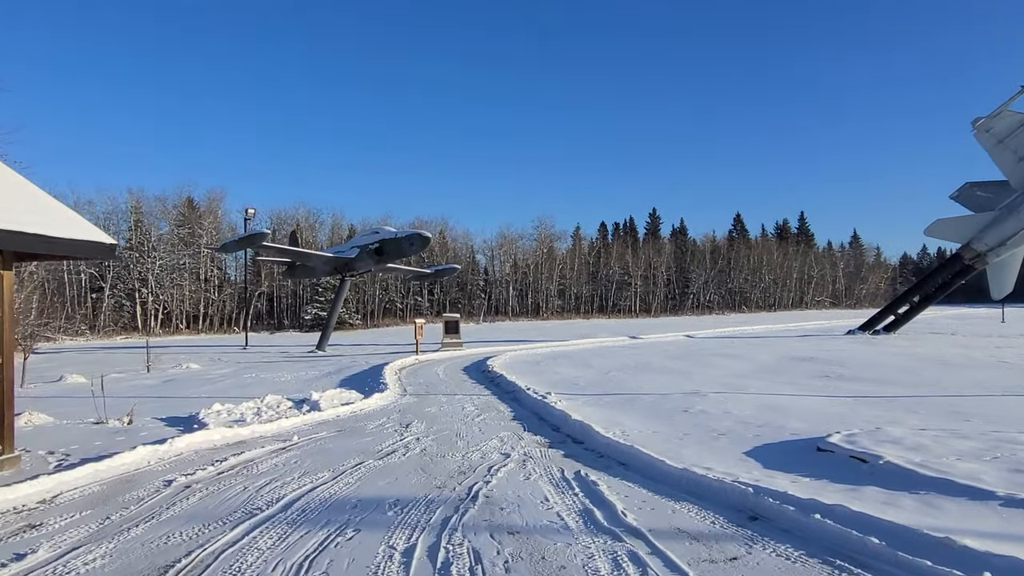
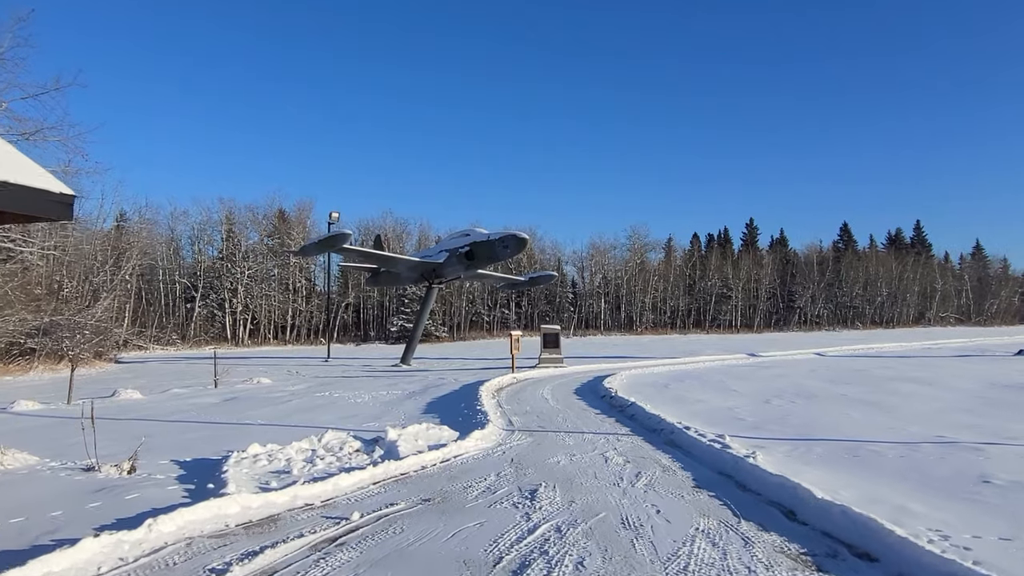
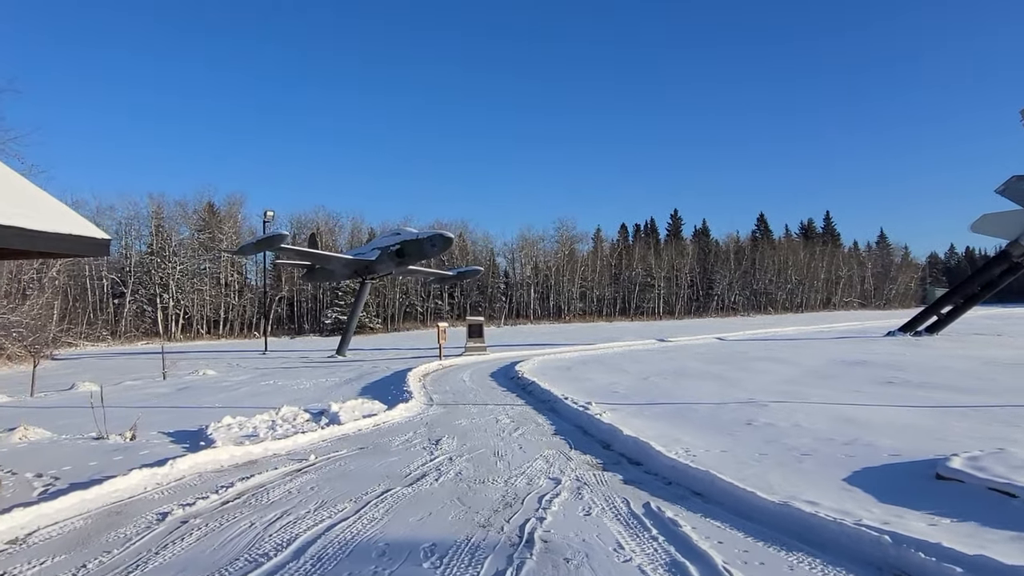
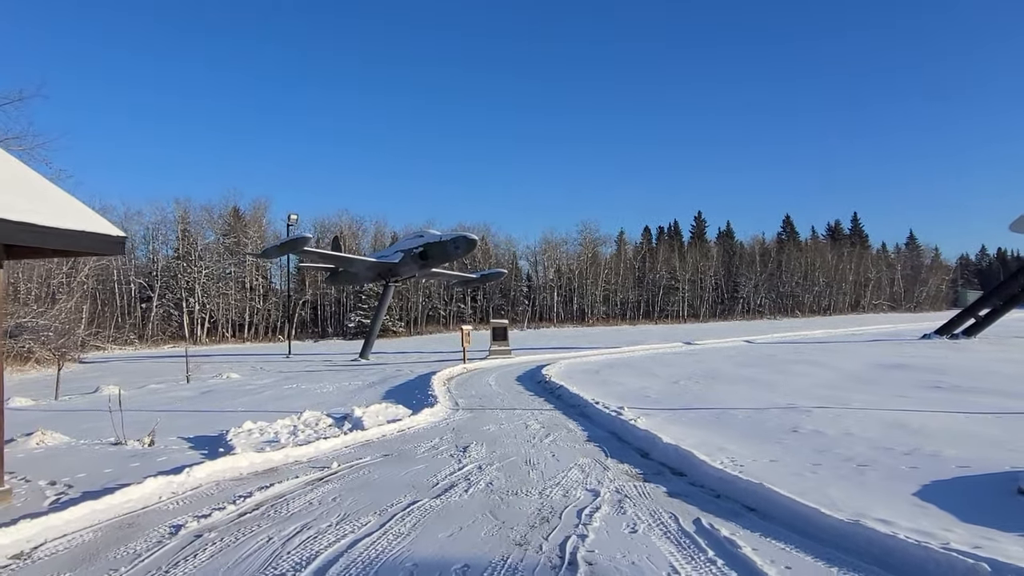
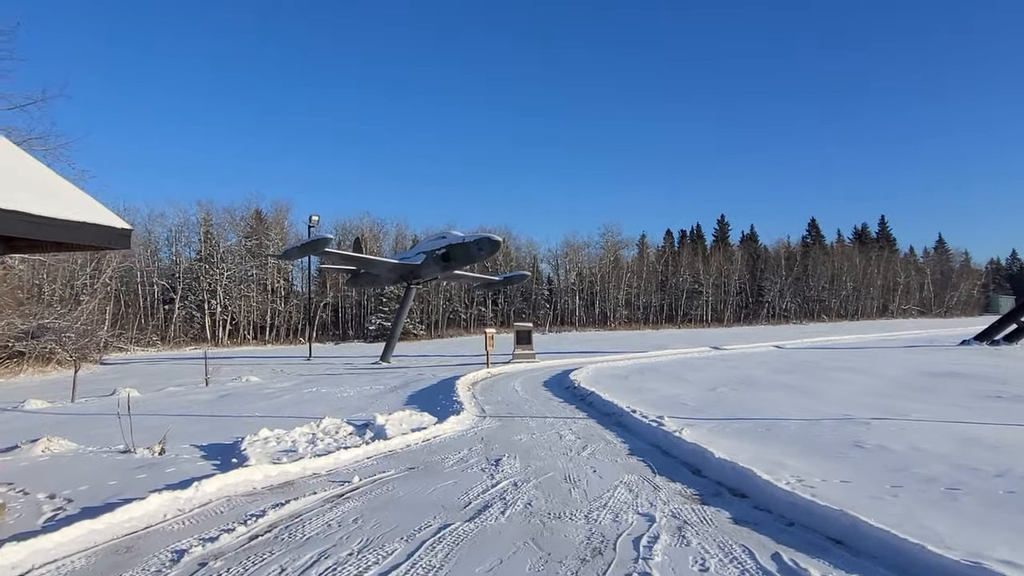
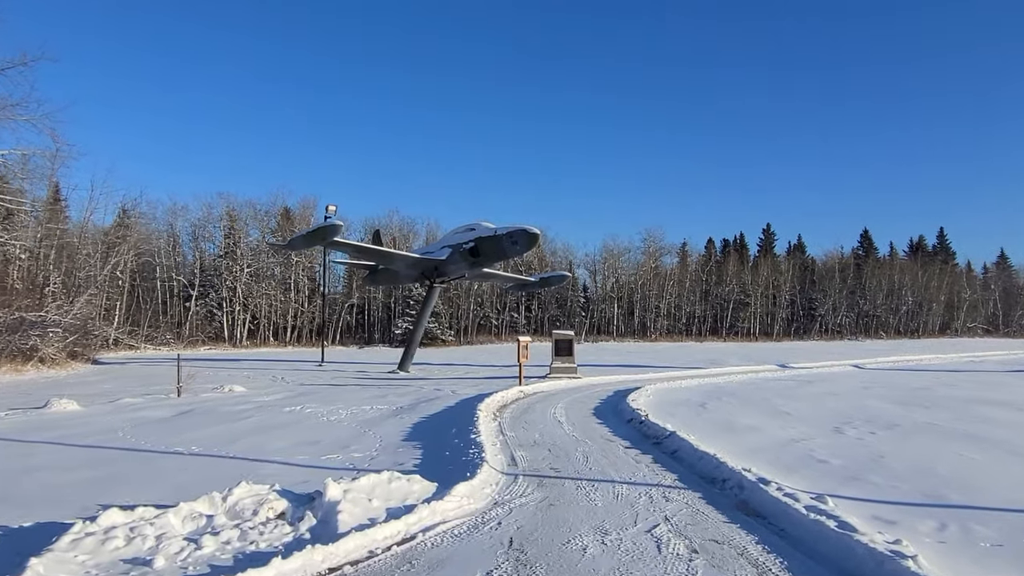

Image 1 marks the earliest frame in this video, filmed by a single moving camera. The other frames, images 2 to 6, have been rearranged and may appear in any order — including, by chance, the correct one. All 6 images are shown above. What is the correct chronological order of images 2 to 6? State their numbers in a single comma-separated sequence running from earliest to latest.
3, 4, 5, 2, 6
